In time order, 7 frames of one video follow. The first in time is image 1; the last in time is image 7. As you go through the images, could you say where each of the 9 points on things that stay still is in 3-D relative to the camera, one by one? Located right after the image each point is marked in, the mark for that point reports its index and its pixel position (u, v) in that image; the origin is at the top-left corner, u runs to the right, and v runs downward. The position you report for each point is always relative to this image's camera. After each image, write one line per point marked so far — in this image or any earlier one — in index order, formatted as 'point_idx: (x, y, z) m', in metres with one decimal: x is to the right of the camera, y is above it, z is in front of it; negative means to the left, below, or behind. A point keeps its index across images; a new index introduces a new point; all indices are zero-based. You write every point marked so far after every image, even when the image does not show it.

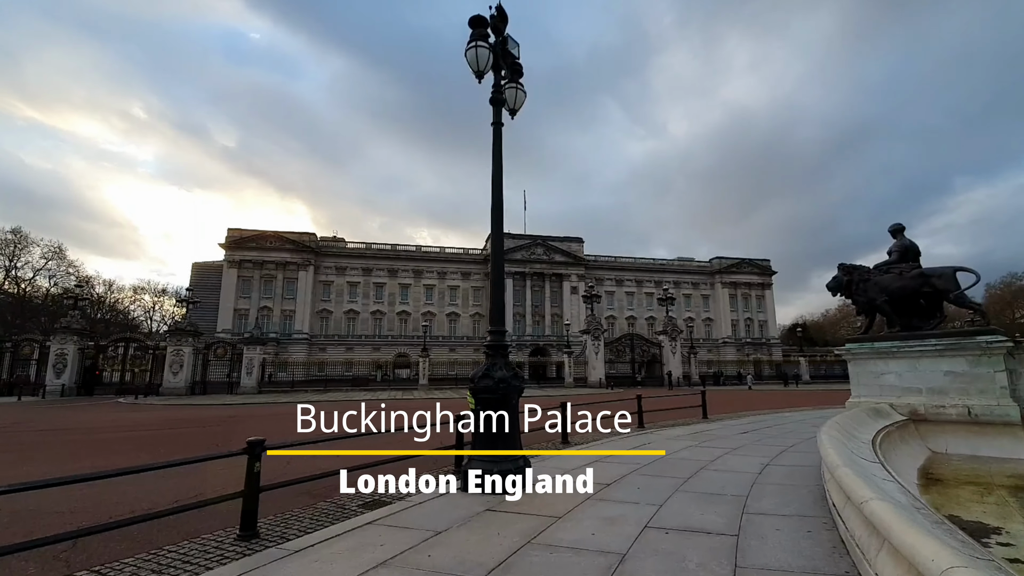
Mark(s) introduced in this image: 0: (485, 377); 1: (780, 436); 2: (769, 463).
0: (-0.3, -1.0, +5.4) m
1: (+5.3, -2.9, +9.1) m
2: (+3.5, -2.4, +6.3) m
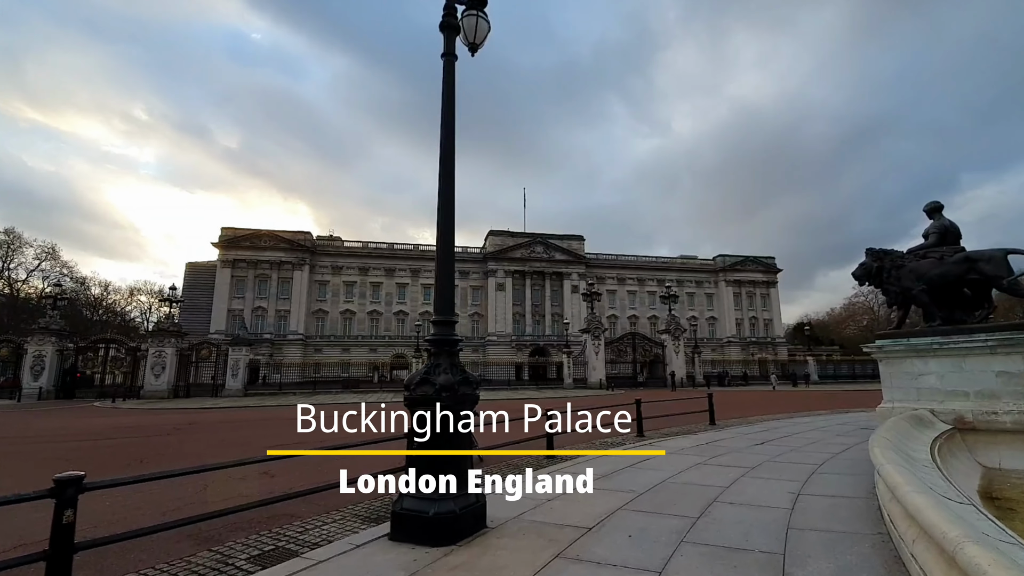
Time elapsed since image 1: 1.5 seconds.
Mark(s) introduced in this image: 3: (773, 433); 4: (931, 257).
0: (-0.7, -0.8, +4.1) m
1: (+4.9, -2.6, +7.7) m
2: (+3.0, -2.1, +4.9) m
3: (+5.4, -3.0, +9.7) m
4: (+8.0, +0.6, +9.0) m
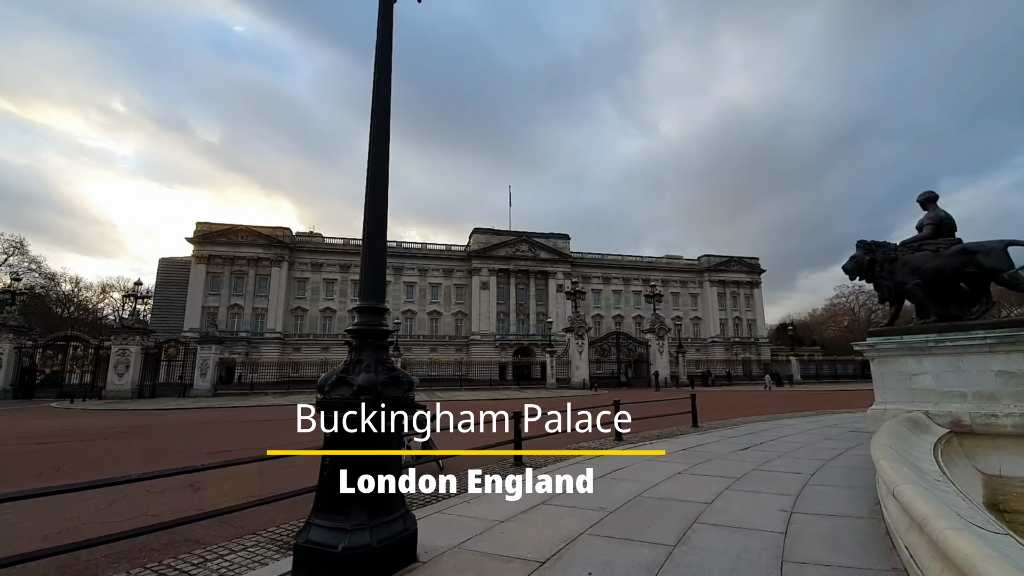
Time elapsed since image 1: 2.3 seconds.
0: (-1.2, -0.7, +3.3) m
1: (+4.3, -2.5, +7.0) m
2: (+2.5, -2.0, +4.2) m
3: (+4.8, -2.9, +9.1) m
4: (+7.4, +0.7, +8.4) m
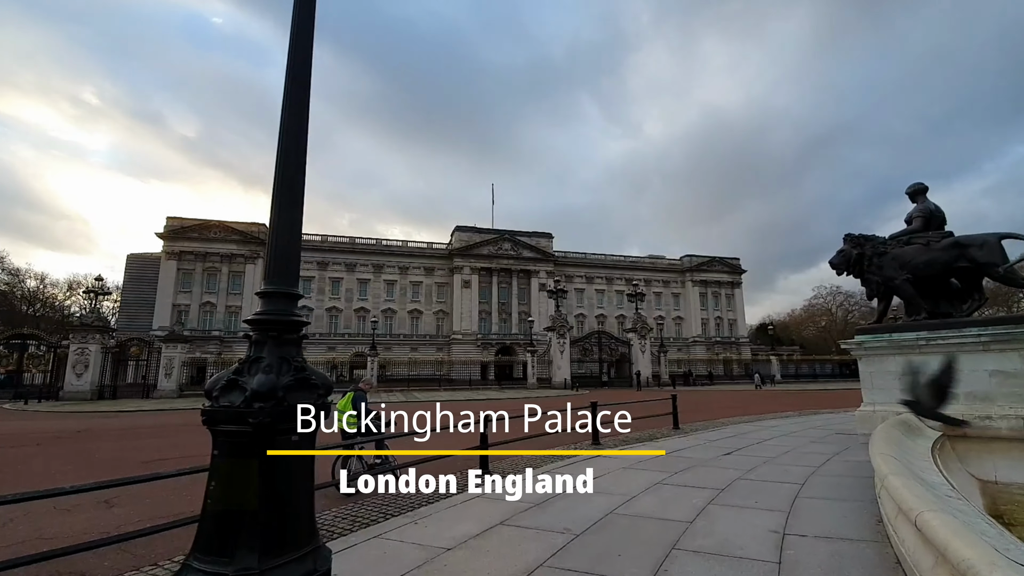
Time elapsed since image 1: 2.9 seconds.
0: (-1.5, -0.6, +2.6) m
1: (+3.8, -2.4, +6.5) m
2: (+2.1, -1.9, +3.7) m
3: (+4.3, -2.8, +8.6) m
4: (+6.9, +0.8, +8.0) m
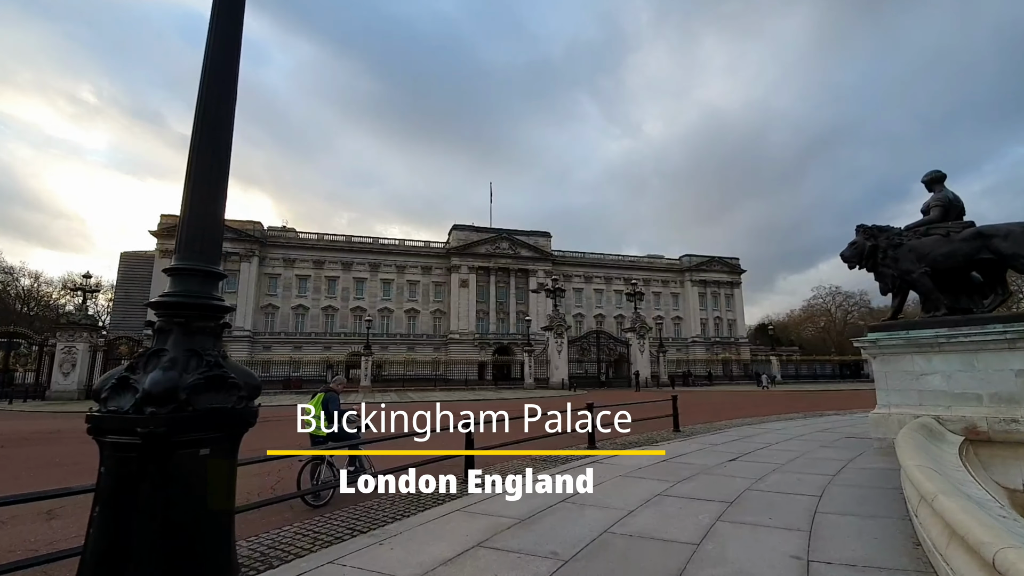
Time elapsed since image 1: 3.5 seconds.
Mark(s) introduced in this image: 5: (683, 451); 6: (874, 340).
0: (-1.7, -0.4, +2.1) m
1: (+3.7, -2.3, +6.0) m
2: (+2.0, -1.8, +3.1) m
3: (+4.1, -2.7, +8.1) m
4: (+6.8, +0.9, +7.5) m
5: (+2.8, -2.7, +7.6) m
6: (+6.0, -0.9, +7.7) m
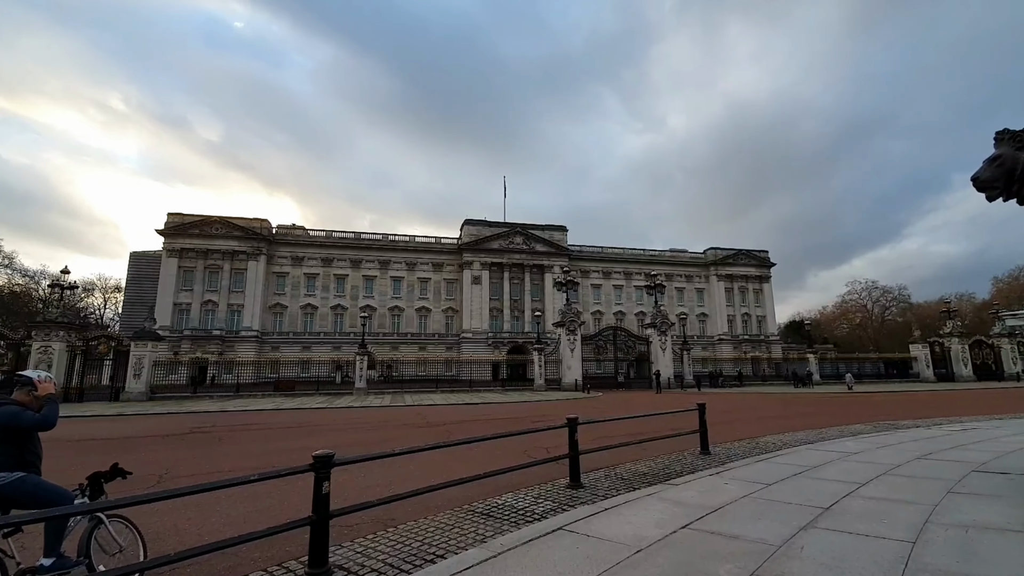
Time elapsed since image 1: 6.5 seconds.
0: (-2.7, 0.0, -0.6) m
1: (+2.9, -1.8, +3.1) m
2: (+1.1, -1.3, +0.3) m
3: (+3.4, -2.1, +5.1) m
4: (+6.0, +1.5, +4.4) m
5: (+2.1, -2.1, +4.8) m
6: (+5.2, -0.3, +4.7) m
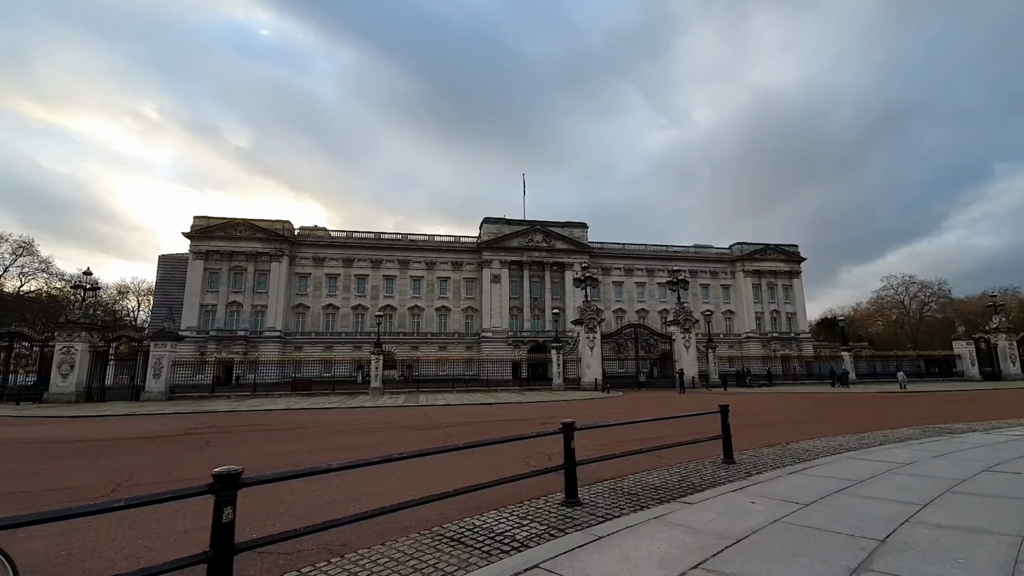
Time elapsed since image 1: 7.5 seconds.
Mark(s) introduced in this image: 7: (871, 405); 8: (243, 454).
0: (-3.1, +0.2, -1.2) m
1: (+2.6, -1.6, +2.2) m
2: (+0.7, -1.1, -0.5) m
3: (+3.2, -1.9, +4.2) m
4: (+5.8, +1.7, +3.4) m
5: (+1.9, -1.9, +3.9) m
6: (+5.0, -0.1, +3.7) m
7: (+12.1, -3.9, +15.8) m
8: (-4.9, -3.0, +8.5) m
